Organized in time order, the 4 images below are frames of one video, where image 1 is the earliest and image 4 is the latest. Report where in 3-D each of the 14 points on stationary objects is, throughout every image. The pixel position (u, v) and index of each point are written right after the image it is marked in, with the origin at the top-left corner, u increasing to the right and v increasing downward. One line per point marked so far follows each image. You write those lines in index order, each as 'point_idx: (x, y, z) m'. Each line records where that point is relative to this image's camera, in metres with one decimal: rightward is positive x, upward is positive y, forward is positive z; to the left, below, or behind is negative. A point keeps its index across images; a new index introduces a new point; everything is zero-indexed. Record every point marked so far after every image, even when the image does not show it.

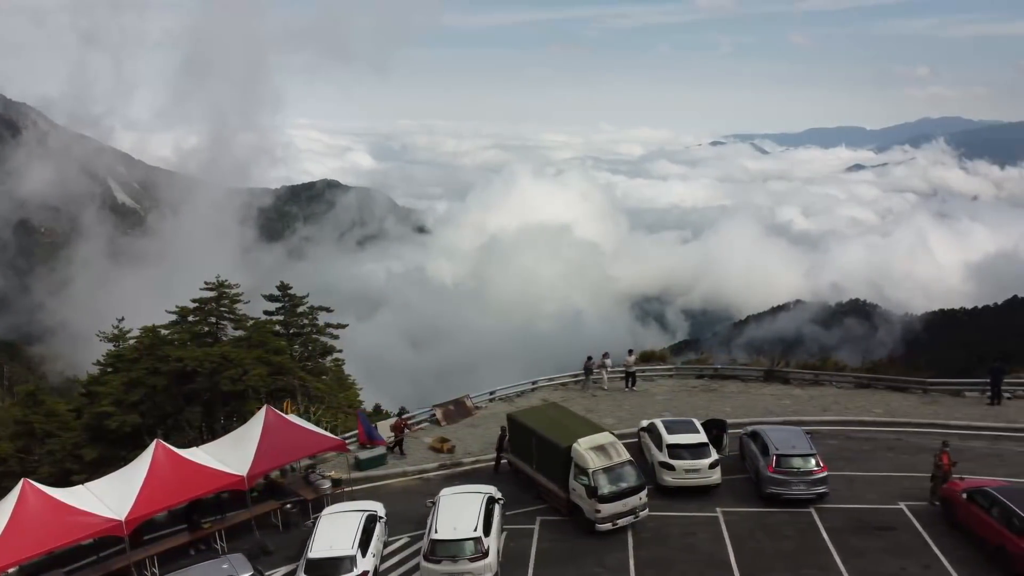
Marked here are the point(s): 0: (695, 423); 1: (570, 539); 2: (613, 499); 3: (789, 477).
0: (+4.6, -3.4, +17.7) m
1: (+1.3, -5.6, +15.5) m
2: (+2.2, -4.5, +15.1) m
3: (+6.3, -4.3, +15.9) m
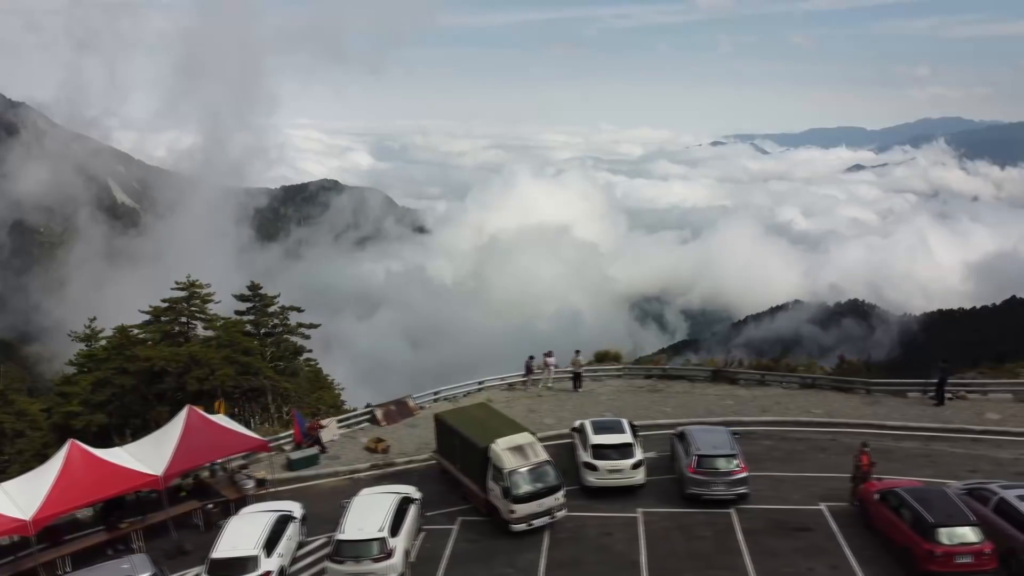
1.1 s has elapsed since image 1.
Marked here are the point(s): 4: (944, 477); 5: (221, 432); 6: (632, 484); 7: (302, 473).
0: (+2.8, -3.4, +17.7) m
1: (-0.6, -5.6, +15.4) m
2: (+0.3, -4.5, +15.1) m
3: (+4.5, -4.3, +15.9) m
4: (+10.5, -4.6, +17.0) m
5: (-7.0, -3.5, +16.9) m
6: (+2.9, -4.7, +16.8) m
7: (-5.6, -4.9, +18.6) m
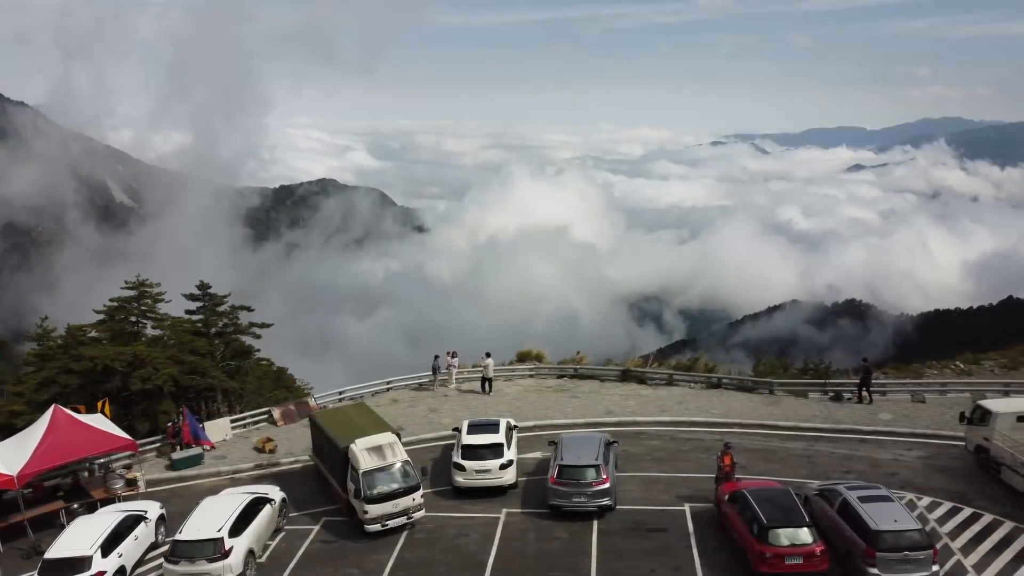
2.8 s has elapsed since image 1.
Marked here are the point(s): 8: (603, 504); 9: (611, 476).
0: (-0.3, -3.4, +17.6) m
1: (-3.7, -5.5, +15.4) m
2: (-2.8, -4.5, +15.0) m
3: (+1.3, -4.3, +15.8) m
4: (+7.4, -4.6, +17.0) m
5: (-10.1, -3.4, +16.8) m
6: (-0.2, -4.7, +16.7) m
7: (-8.8, -4.9, +18.5) m
8: (+2.1, -4.7, +16.0) m
9: (+2.3, -4.2, +16.3) m
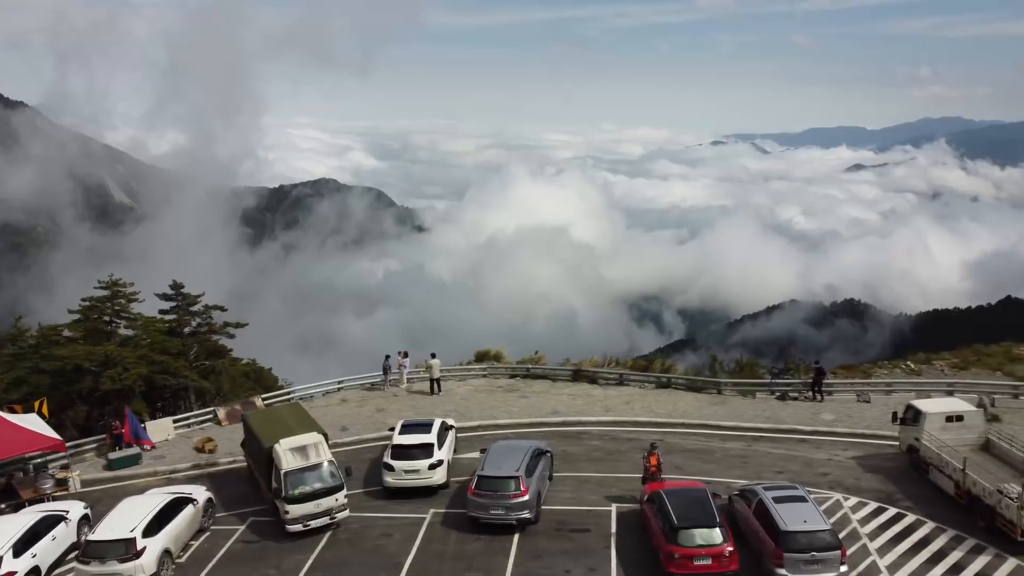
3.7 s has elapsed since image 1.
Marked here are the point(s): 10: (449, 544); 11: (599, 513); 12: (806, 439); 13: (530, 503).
0: (-2.0, -3.4, +17.6) m
1: (-5.4, -5.5, +15.3) m
2: (-4.5, -4.5, +15.0) m
3: (-0.3, -4.3, +15.8) m
4: (+5.7, -4.6, +16.9) m
5: (-11.8, -3.4, +16.8) m
6: (-1.9, -4.7, +16.7) m
7: (-10.4, -4.9, +18.5) m
8: (+0.4, -4.7, +15.9) m
9: (+0.6, -4.2, +16.2) m
10: (-1.3, -5.4, +14.9) m
11: (+2.0, -5.1, +15.7) m
12: (+8.0, -4.1, +18.9) m
13: (+0.6, -4.4, +16.0) m
